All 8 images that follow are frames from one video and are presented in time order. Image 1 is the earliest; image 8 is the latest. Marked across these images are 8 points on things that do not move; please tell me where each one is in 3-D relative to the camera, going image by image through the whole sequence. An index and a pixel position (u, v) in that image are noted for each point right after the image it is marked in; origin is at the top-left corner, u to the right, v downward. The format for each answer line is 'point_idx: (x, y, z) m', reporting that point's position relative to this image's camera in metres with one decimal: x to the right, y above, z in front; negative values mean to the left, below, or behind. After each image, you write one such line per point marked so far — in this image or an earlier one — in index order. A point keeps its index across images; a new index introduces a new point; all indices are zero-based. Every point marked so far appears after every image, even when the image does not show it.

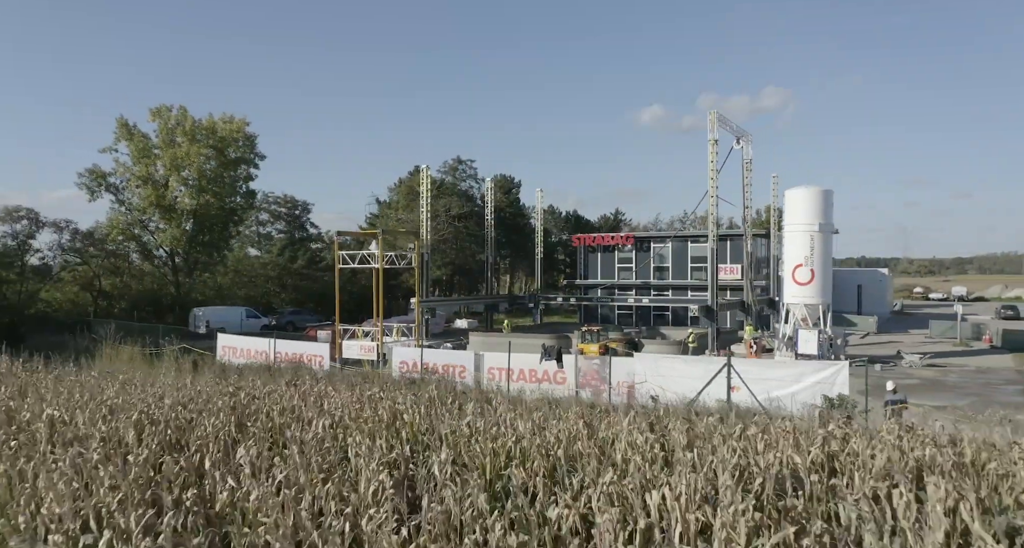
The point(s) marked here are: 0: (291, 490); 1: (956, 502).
0: (-1.0, -1.0, +2.8) m
1: (+1.8, -1.0, +2.5) m
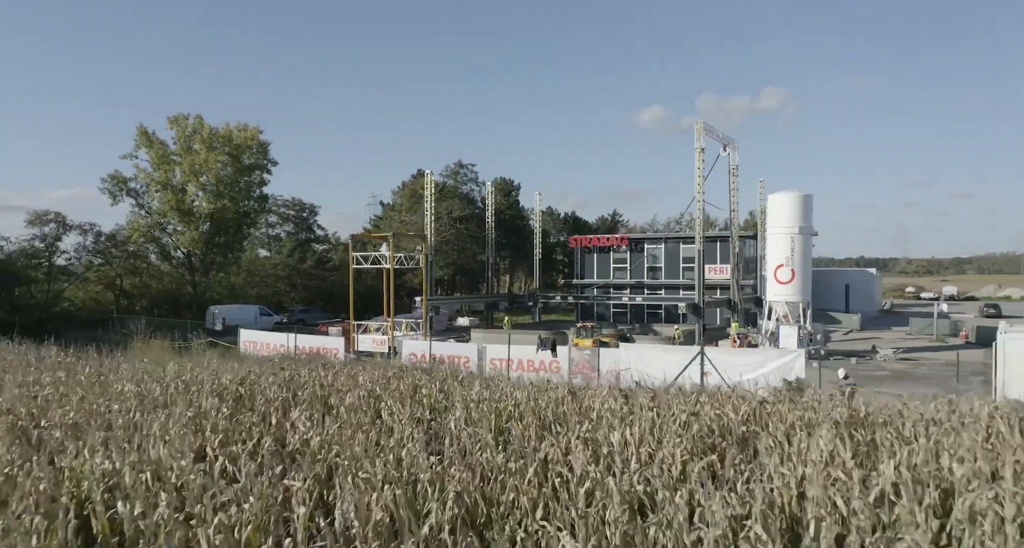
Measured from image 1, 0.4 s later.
0: (-1.0, -1.0, +3.7) m
1: (+1.8, -1.0, +3.4) m
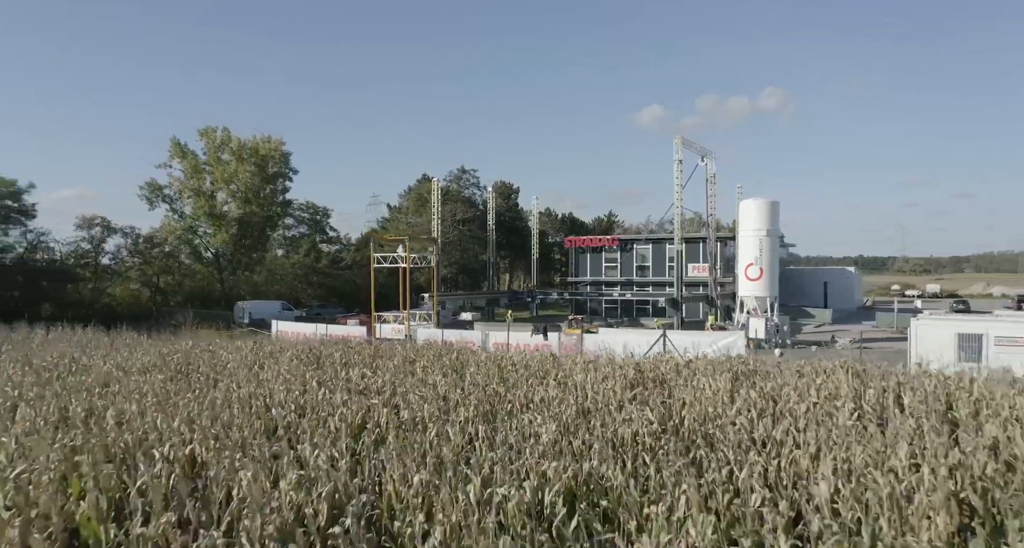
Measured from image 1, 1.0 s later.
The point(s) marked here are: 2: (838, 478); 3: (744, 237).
0: (-1.0, -1.0, +5.5) m
1: (+1.8, -1.0, +5.2) m
2: (+1.8, -1.1, +3.3) m
3: (+6.3, +1.0, +16.8) m
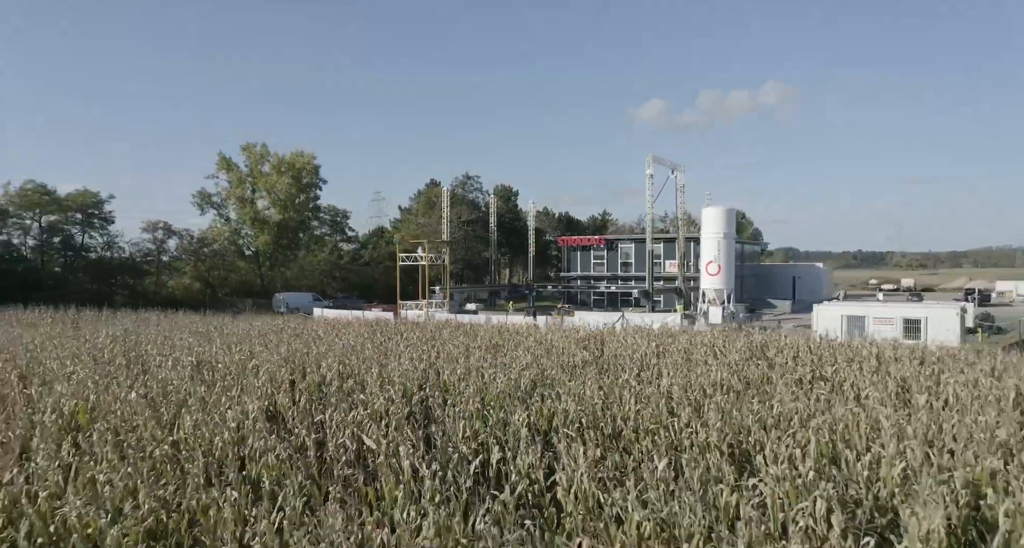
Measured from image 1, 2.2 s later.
0: (-1.1, -0.9, +8.6) m
1: (+1.8, -0.9, +8.3) m
2: (+1.7, -1.1, +6.4) m
3: (+6.3, +1.2, +19.9) m
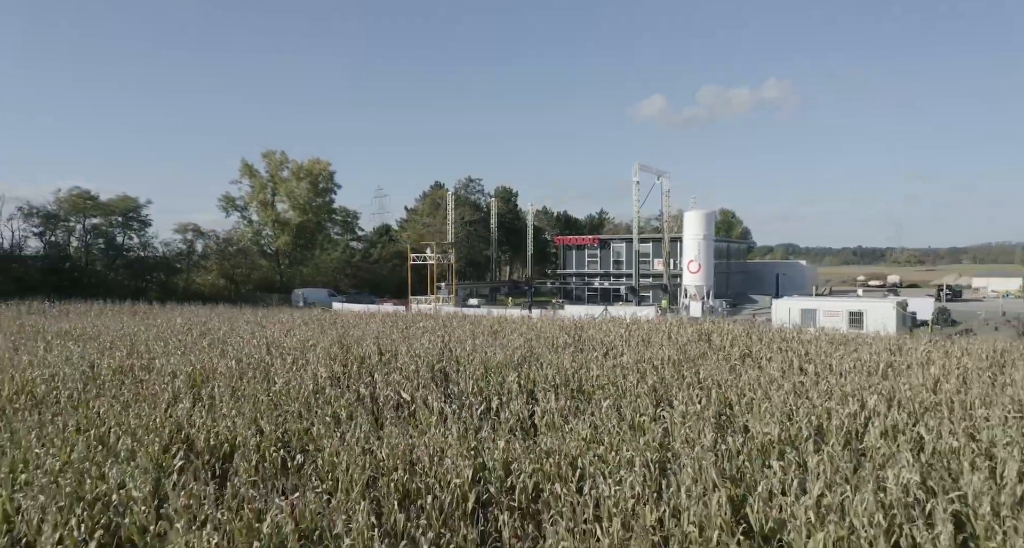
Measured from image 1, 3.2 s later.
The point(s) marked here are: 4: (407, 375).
0: (-1.1, -0.9, +10.5) m
1: (+1.7, -0.9, +10.3) m
2: (+1.7, -1.1, +8.3) m
3: (+6.2, +1.2, +21.8) m
4: (-1.2, -1.2, +7.1) m
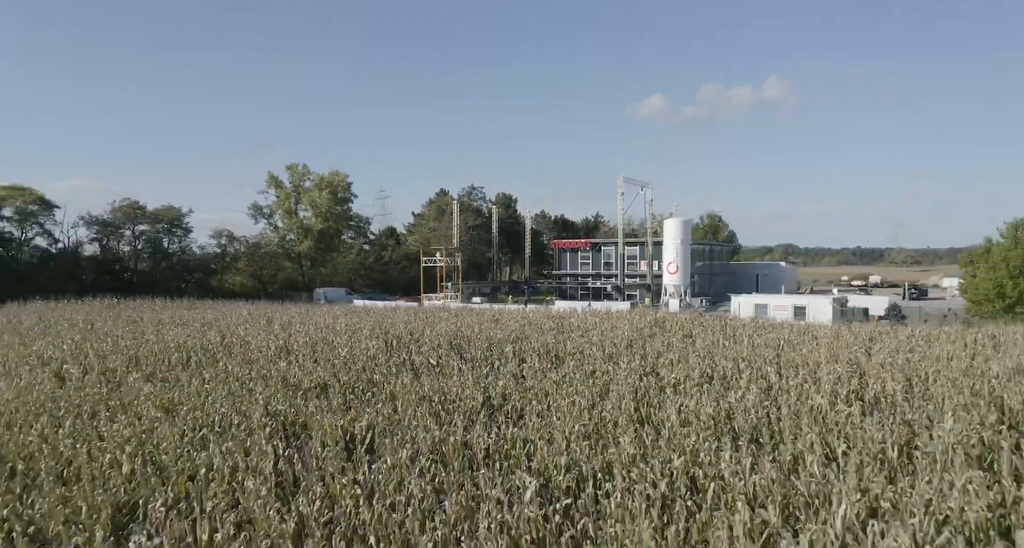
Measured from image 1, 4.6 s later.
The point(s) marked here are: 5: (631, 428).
0: (-1.2, -0.9, +13.2) m
1: (+1.7, -0.9, +13.0) m
2: (+1.6, -1.1, +11.0) m
3: (+6.2, +1.2, +24.5) m
4: (-1.2, -1.2, +9.8) m
5: (+1.2, -1.4, +5.8) m
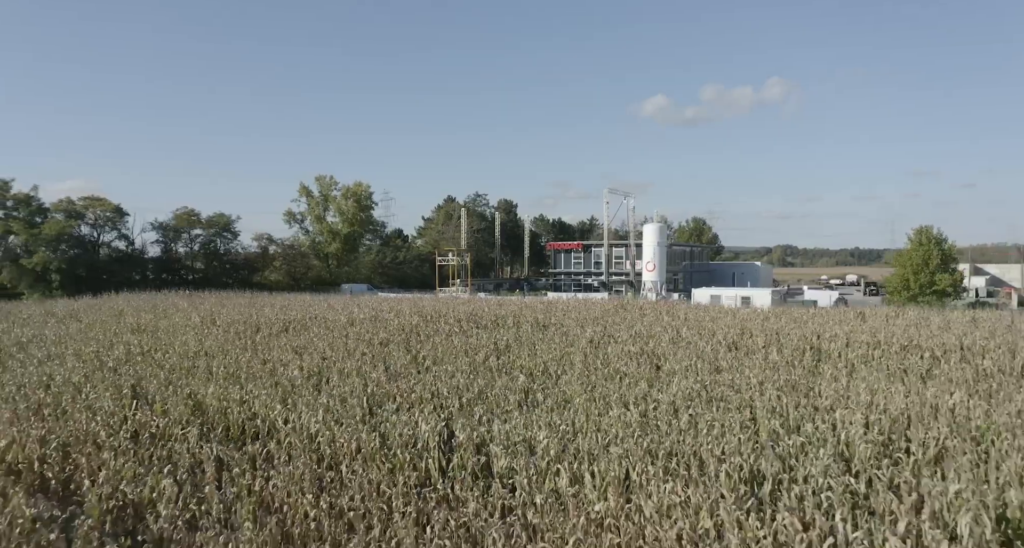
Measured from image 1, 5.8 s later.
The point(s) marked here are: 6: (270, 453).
0: (-1.2, -0.8, +17.2) m
1: (+1.7, -0.8, +16.9) m
2: (+1.6, -1.0, +15.0) m
3: (+6.2, +1.3, +28.5) m
4: (-1.2, -1.0, +13.8) m
5: (+1.2, -1.3, +9.7) m
6: (-2.3, -1.7, +5.9) m
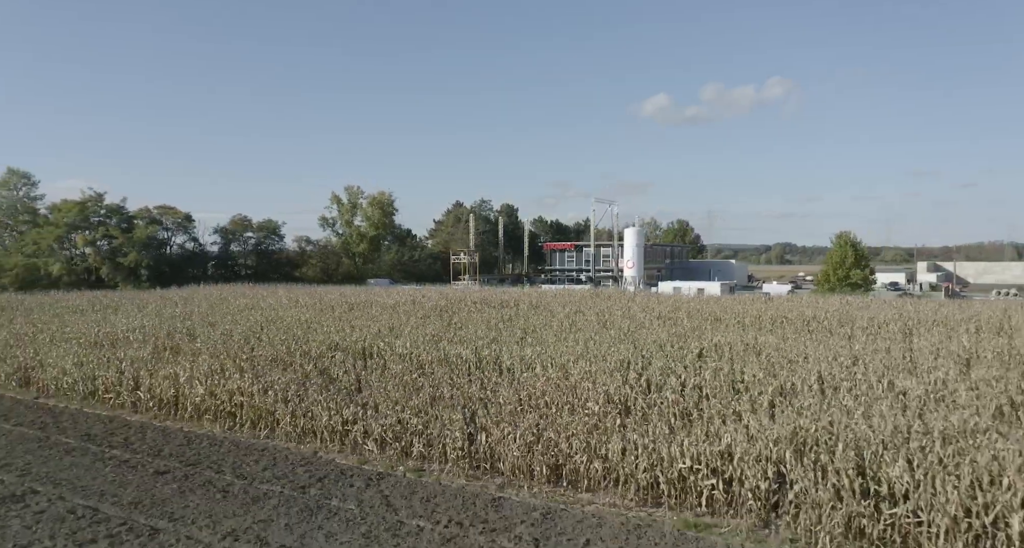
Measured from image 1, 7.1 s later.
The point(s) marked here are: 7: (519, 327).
0: (-1.1, -0.6, +22.4) m
1: (+1.7, -0.7, +22.1) m
2: (+1.6, -0.8, +20.2) m
3: (+6.3, +1.5, +33.6) m
4: (-1.2, -0.9, +18.9) m
5: (+1.2, -1.2, +14.9) m
6: (-2.3, -1.6, +11.1) m
7: (+0.2, -1.3, +14.2) m
